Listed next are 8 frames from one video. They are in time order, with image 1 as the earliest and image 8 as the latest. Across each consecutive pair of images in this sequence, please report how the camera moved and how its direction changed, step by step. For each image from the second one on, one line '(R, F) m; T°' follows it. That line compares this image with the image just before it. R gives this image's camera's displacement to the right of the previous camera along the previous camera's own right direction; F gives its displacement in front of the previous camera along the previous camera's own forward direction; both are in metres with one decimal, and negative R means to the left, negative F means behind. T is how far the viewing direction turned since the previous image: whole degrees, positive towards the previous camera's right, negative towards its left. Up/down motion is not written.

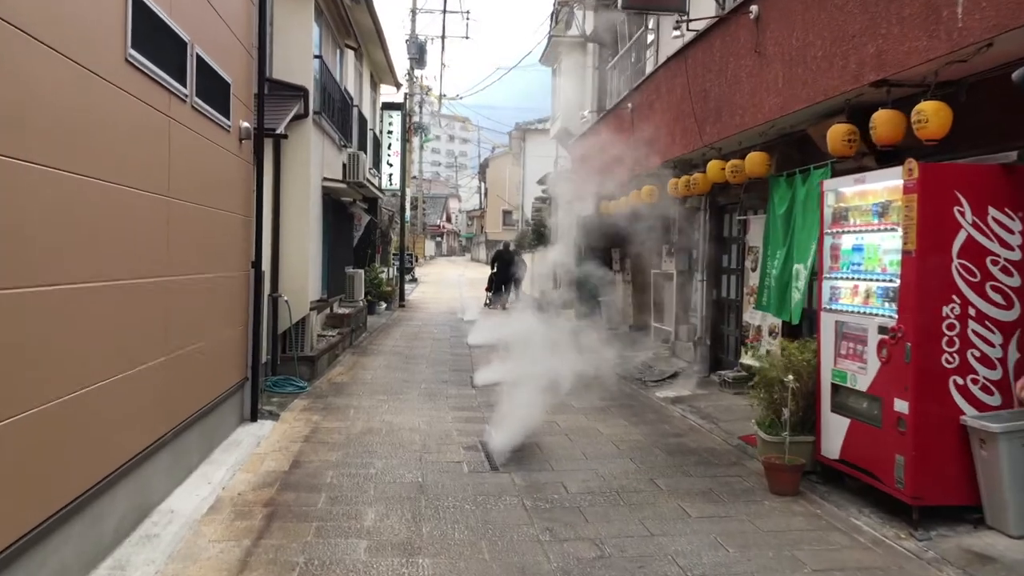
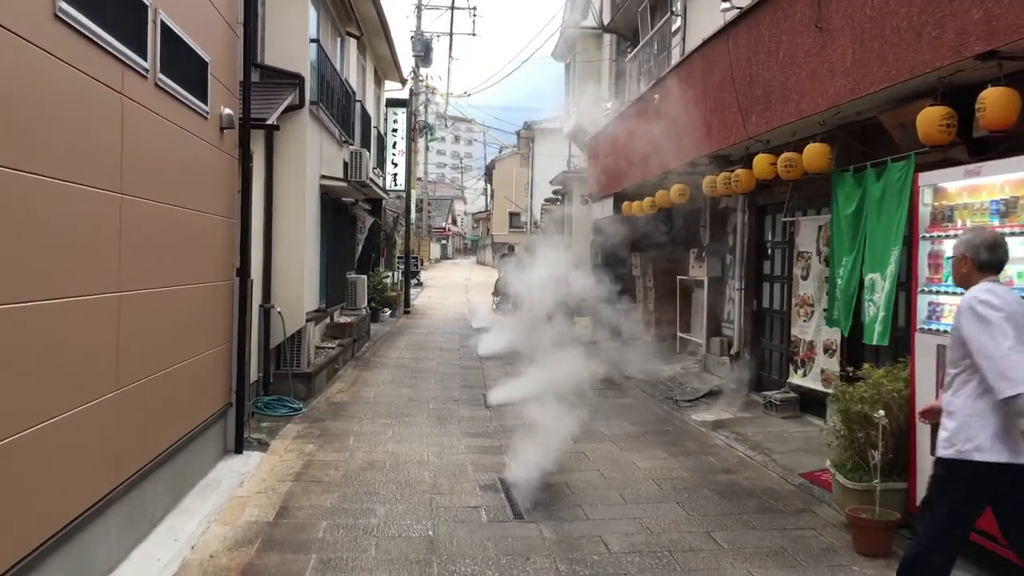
(-0.1, +0.9) m; 0°
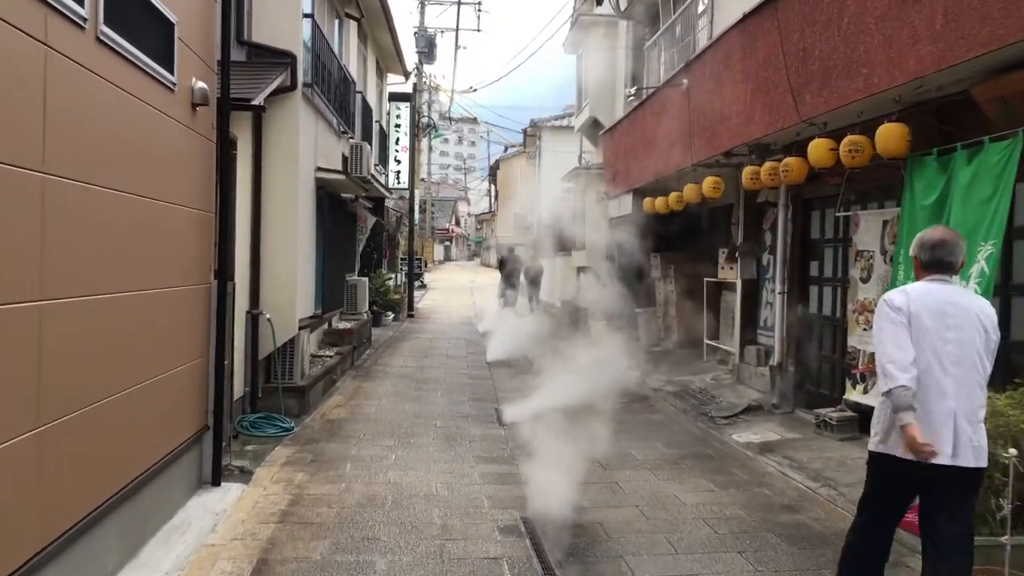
(-0.1, +0.8) m; 0°
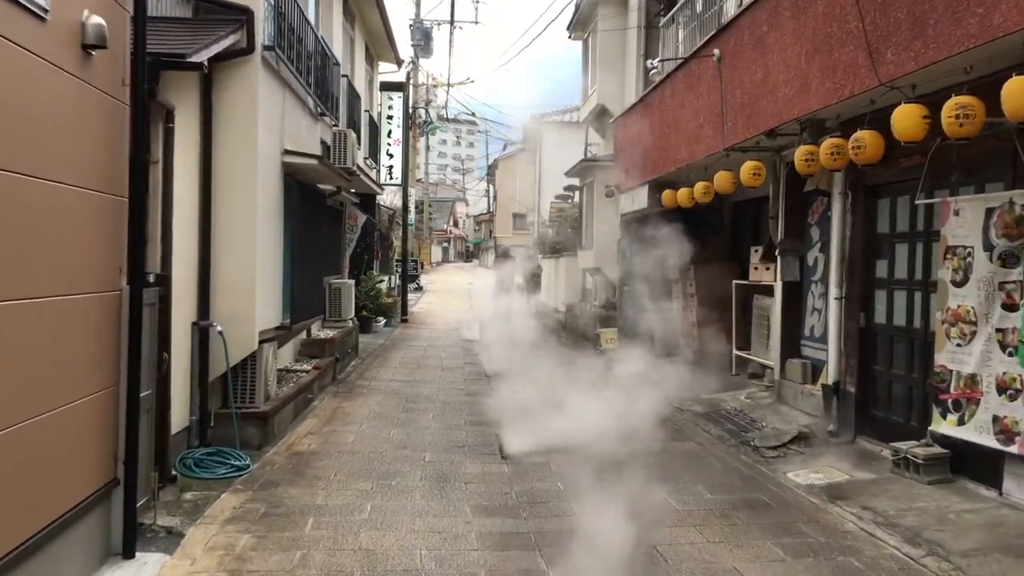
(0.0, +1.2) m; 0°
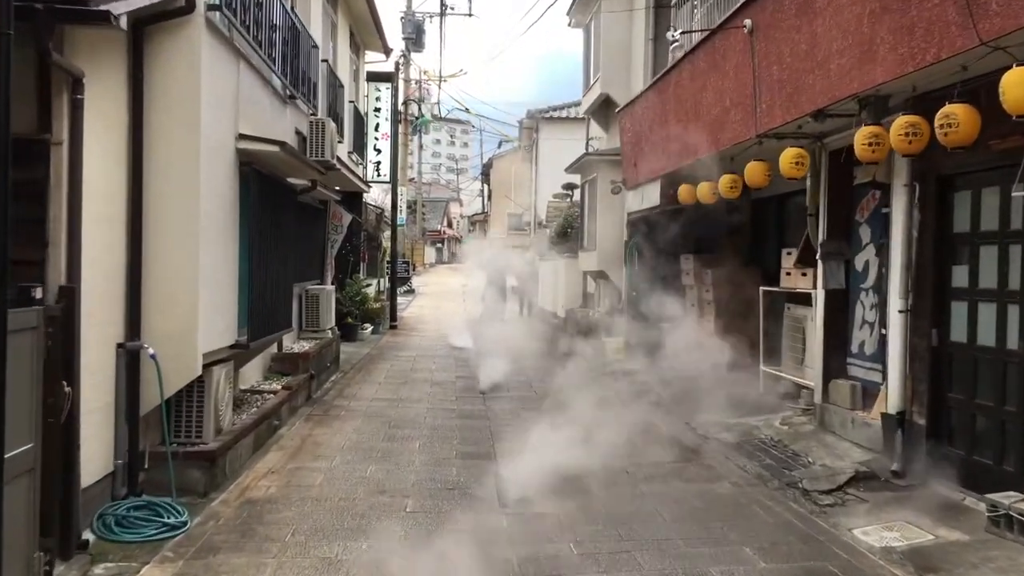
(0.0, +1.0) m; 0°
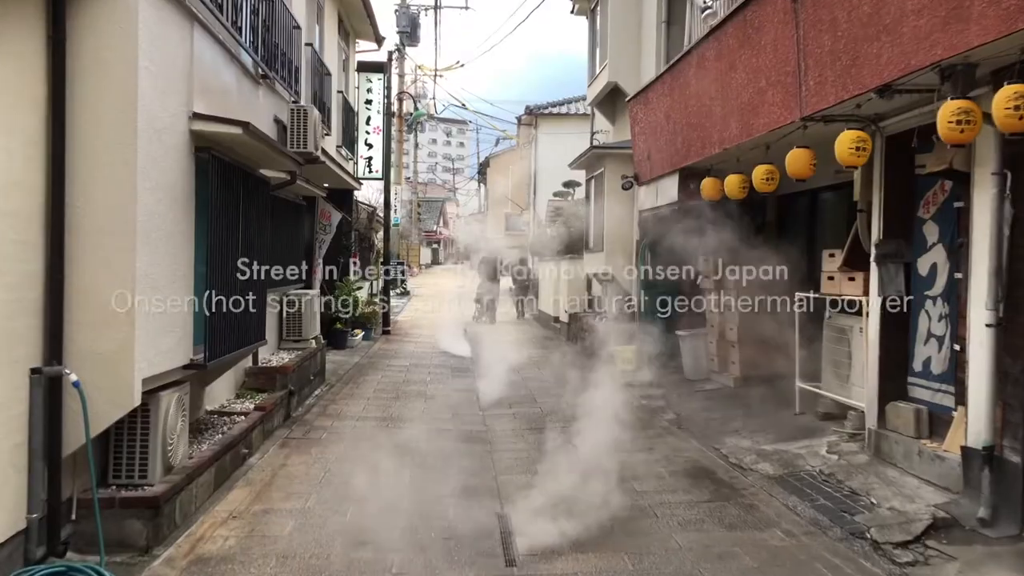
(-0.1, +0.9) m; 0°
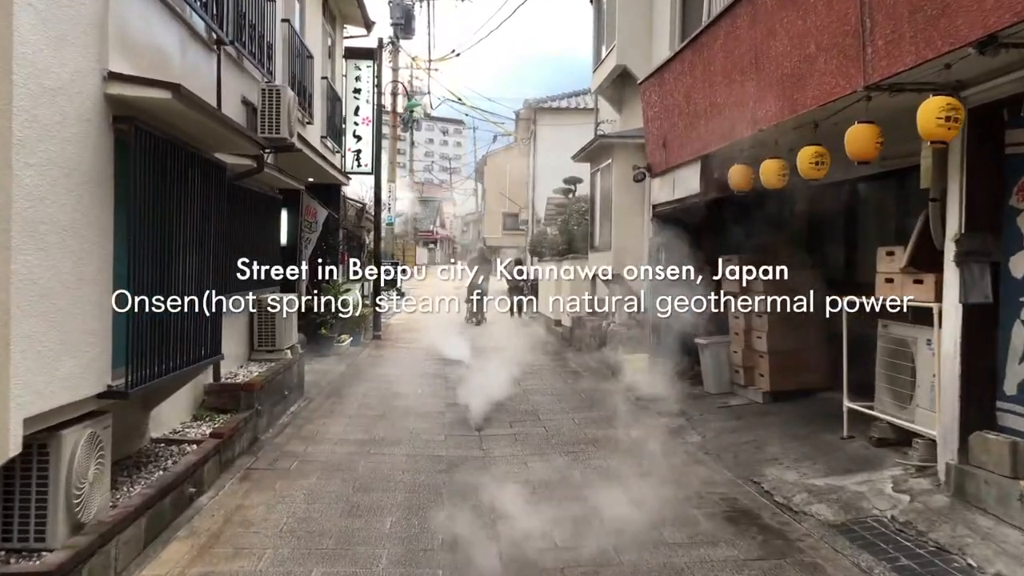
(0.0, +1.0) m; 0°
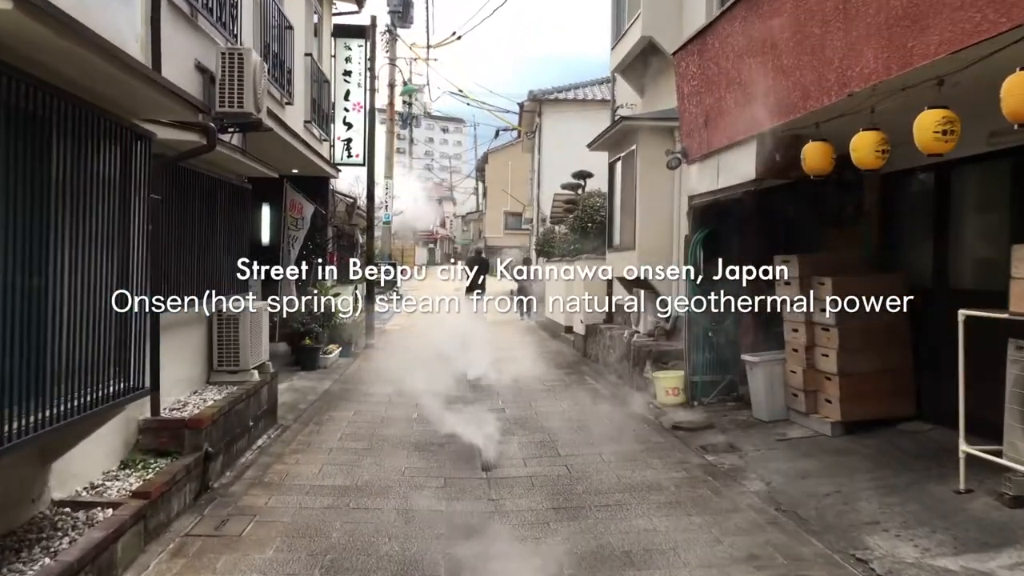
(-0.1, +1.3) m; 0°
